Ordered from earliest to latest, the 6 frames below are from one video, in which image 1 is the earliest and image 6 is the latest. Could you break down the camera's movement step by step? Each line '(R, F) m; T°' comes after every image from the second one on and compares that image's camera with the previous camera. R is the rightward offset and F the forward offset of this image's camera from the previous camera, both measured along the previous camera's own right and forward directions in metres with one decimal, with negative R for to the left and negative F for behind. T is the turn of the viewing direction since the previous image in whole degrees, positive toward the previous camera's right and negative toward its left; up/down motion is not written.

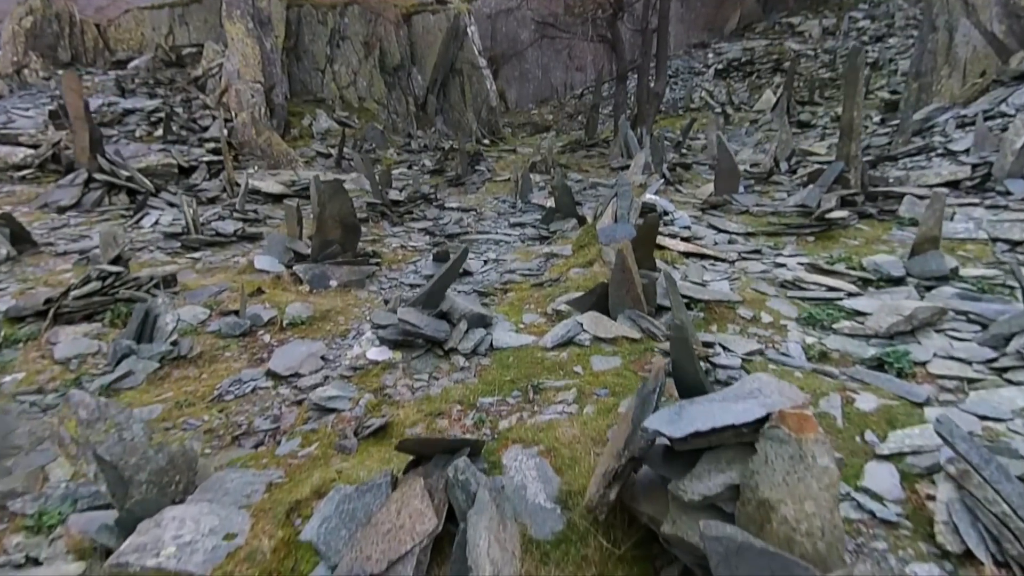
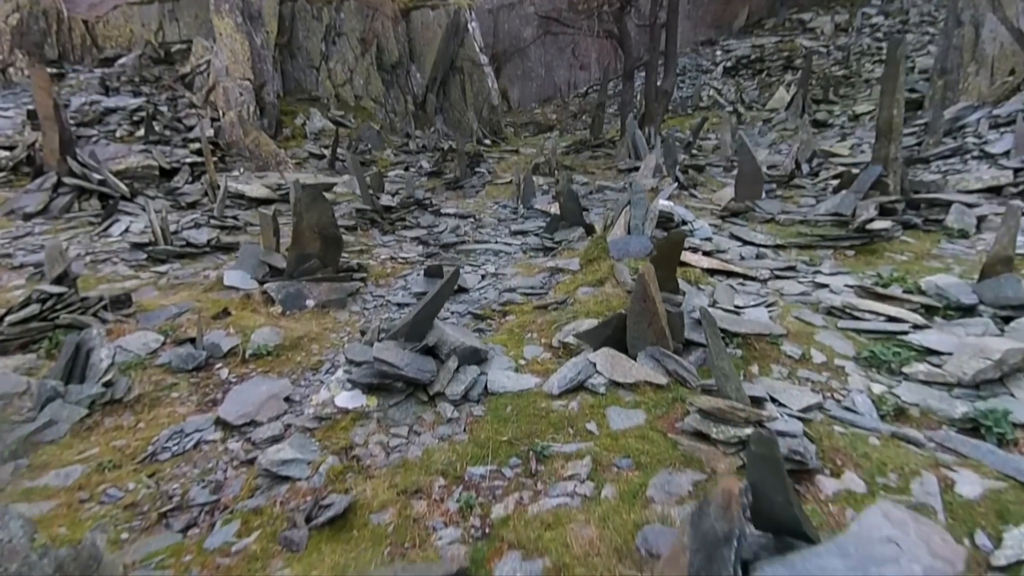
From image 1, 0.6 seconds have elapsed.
(0.0, +0.5) m; 0°
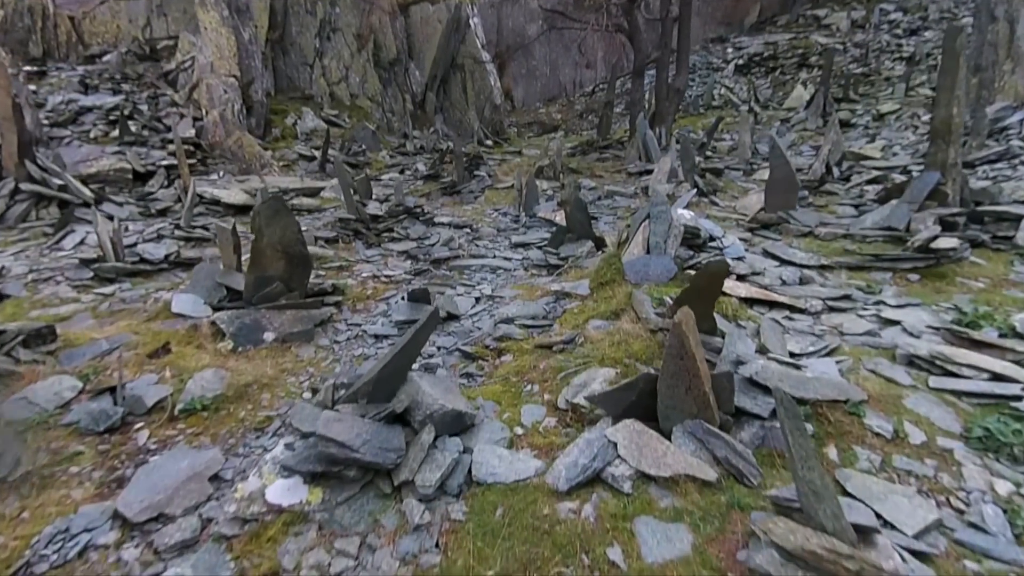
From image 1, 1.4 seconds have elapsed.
(+0.1, +0.7) m; -1°
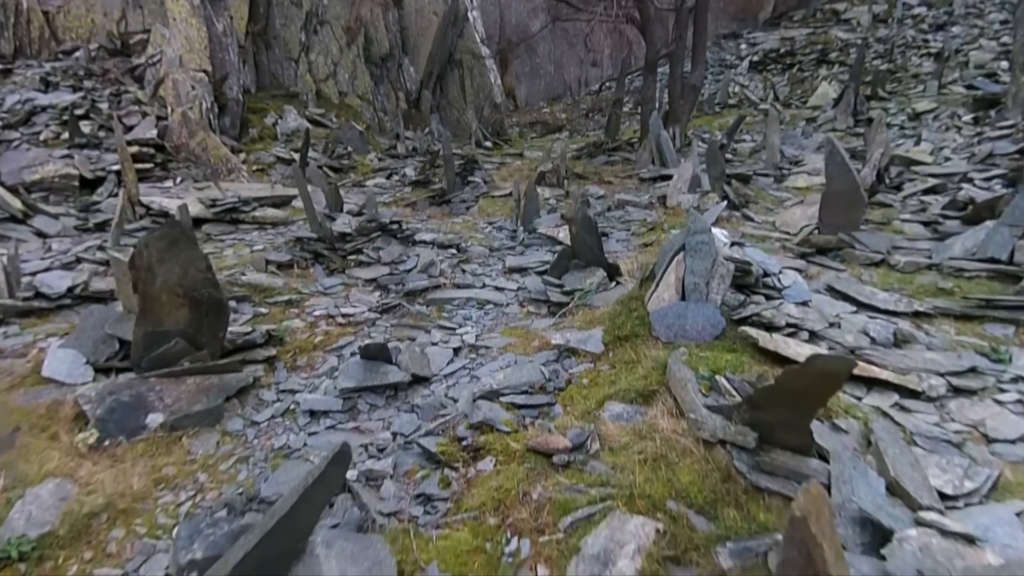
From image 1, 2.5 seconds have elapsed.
(+0.1, +1.0) m; -1°
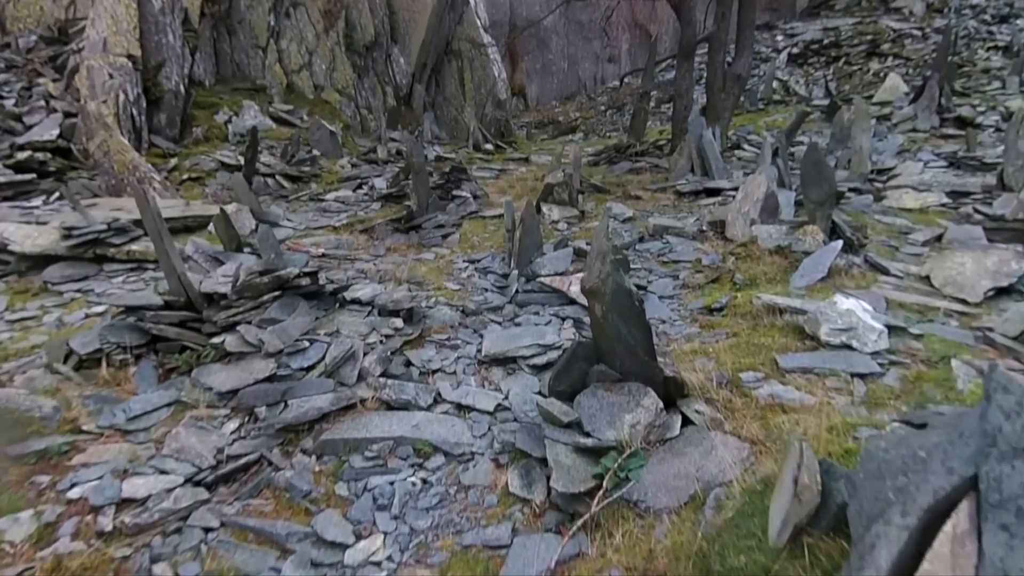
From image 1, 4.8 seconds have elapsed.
(+0.2, +1.9) m; -2°
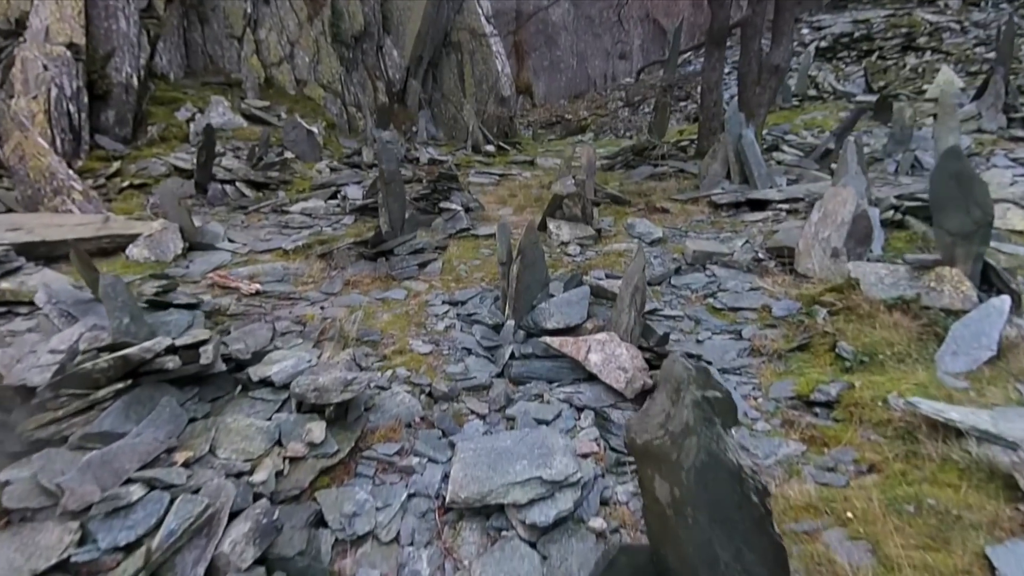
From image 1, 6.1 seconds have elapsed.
(+0.1, +1.1) m; -1°
